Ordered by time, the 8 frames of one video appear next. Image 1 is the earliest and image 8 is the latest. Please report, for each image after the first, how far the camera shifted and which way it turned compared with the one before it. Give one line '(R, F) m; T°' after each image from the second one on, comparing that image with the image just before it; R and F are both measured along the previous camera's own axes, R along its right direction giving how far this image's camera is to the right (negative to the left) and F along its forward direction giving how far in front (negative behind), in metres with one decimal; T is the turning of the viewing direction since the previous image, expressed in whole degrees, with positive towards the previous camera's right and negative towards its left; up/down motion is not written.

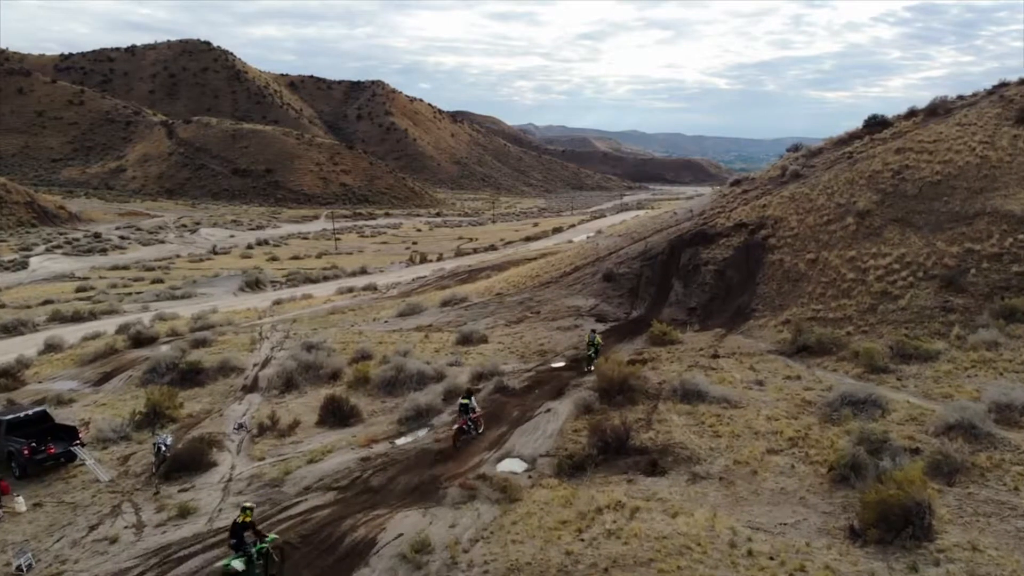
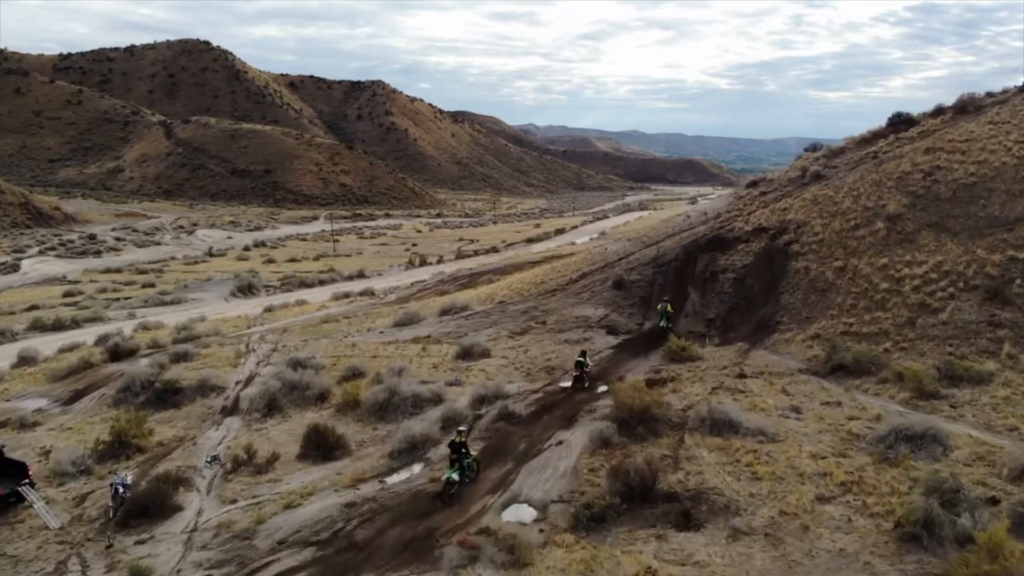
(-0.1, +2.0) m; 0°
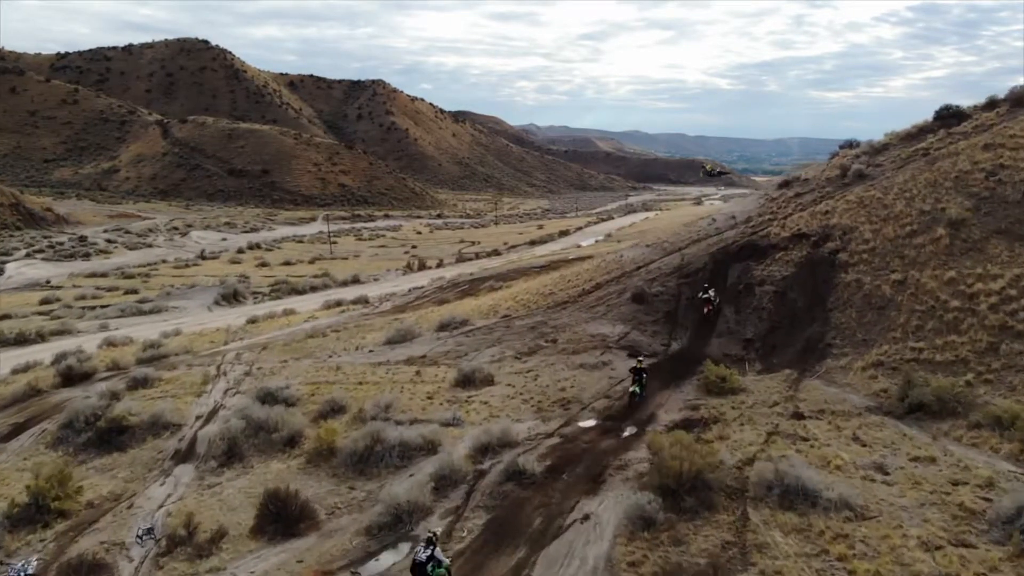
(-0.2, +3.4) m; 0°
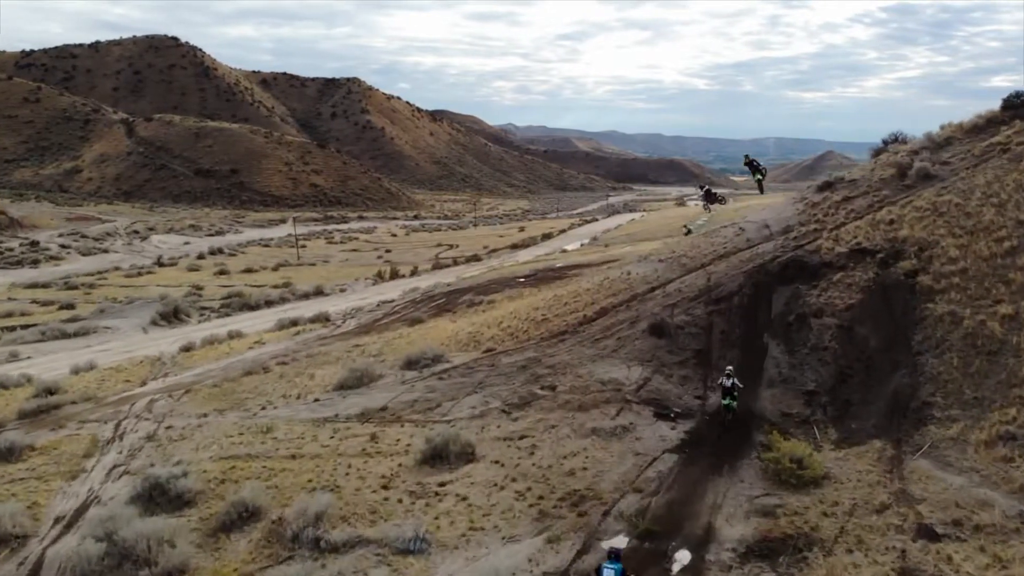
(-0.2, +5.6) m; +1°
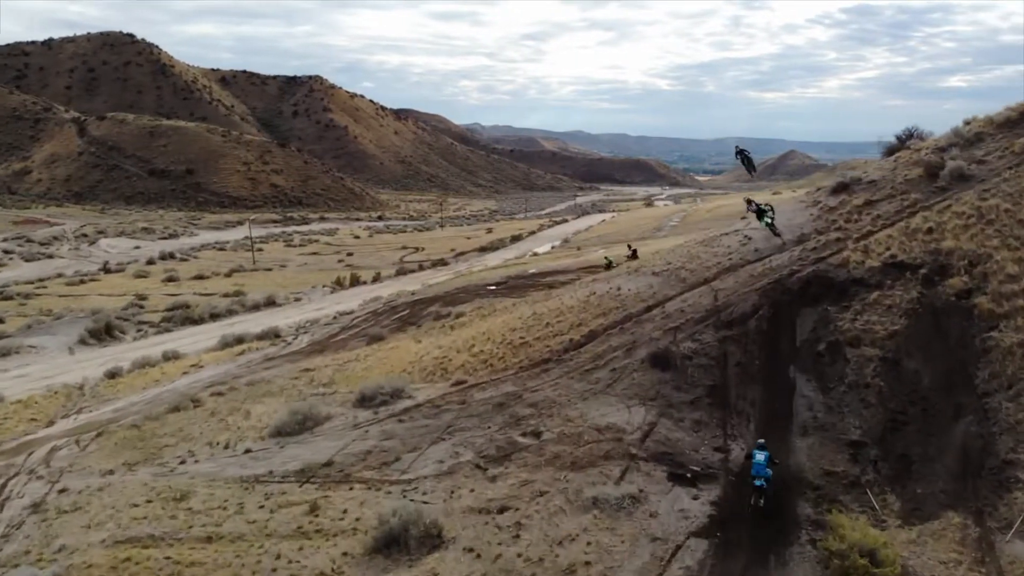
(-0.1, +3.4) m; +2°
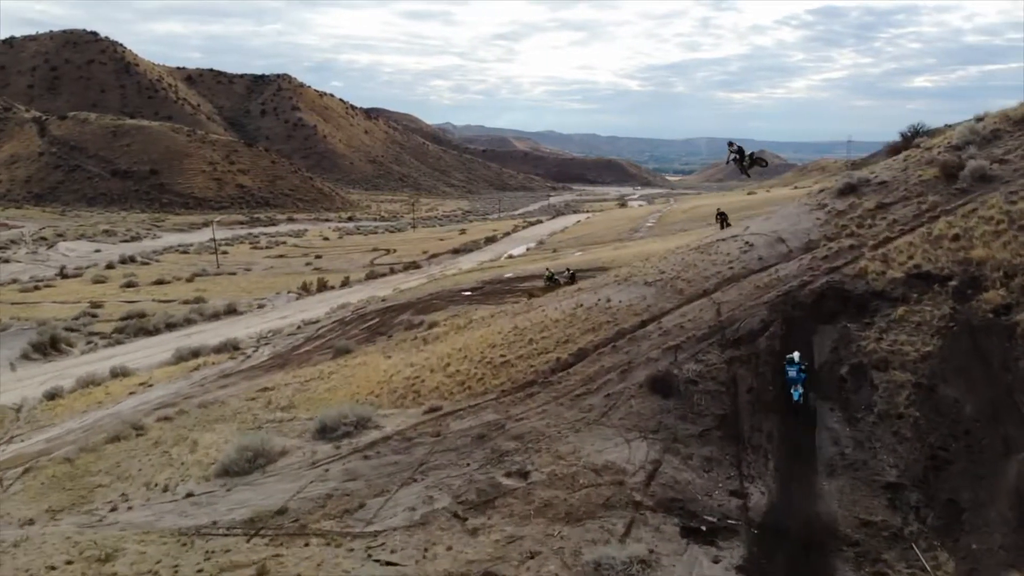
(-0.1, +2.0) m; +2°
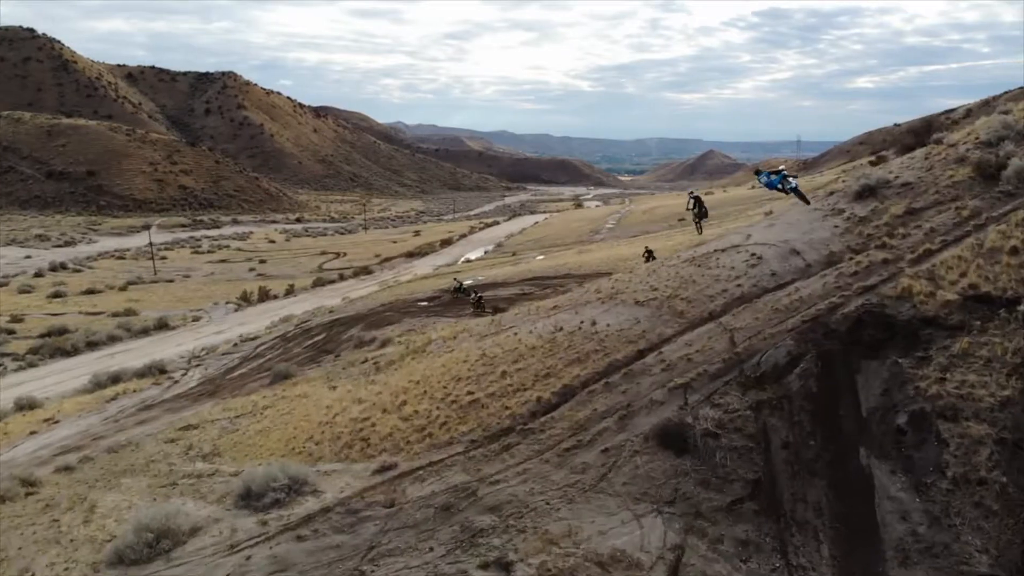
(-0.3, +3.1) m; +3°
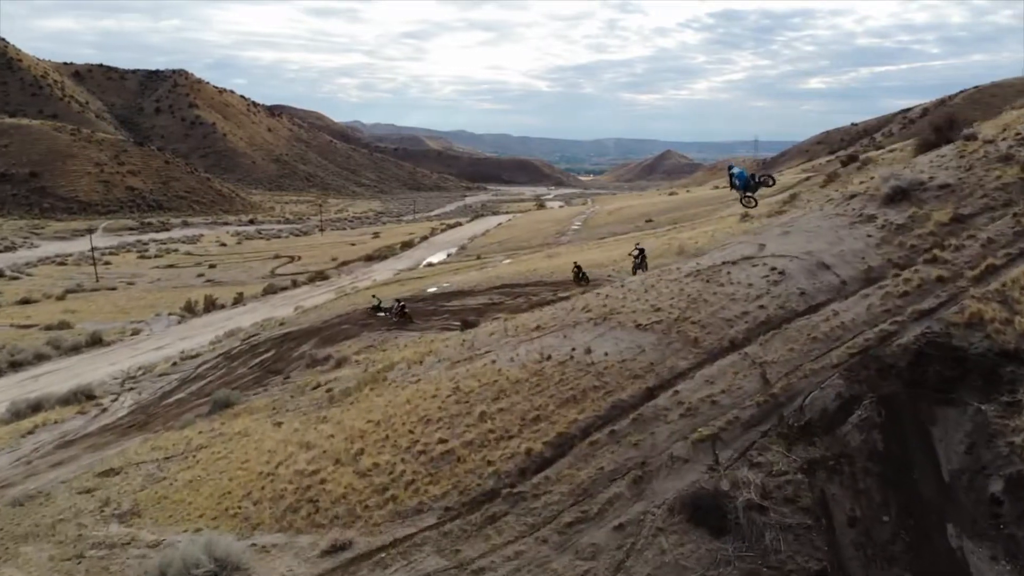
(-0.3, +2.7) m; +3°
